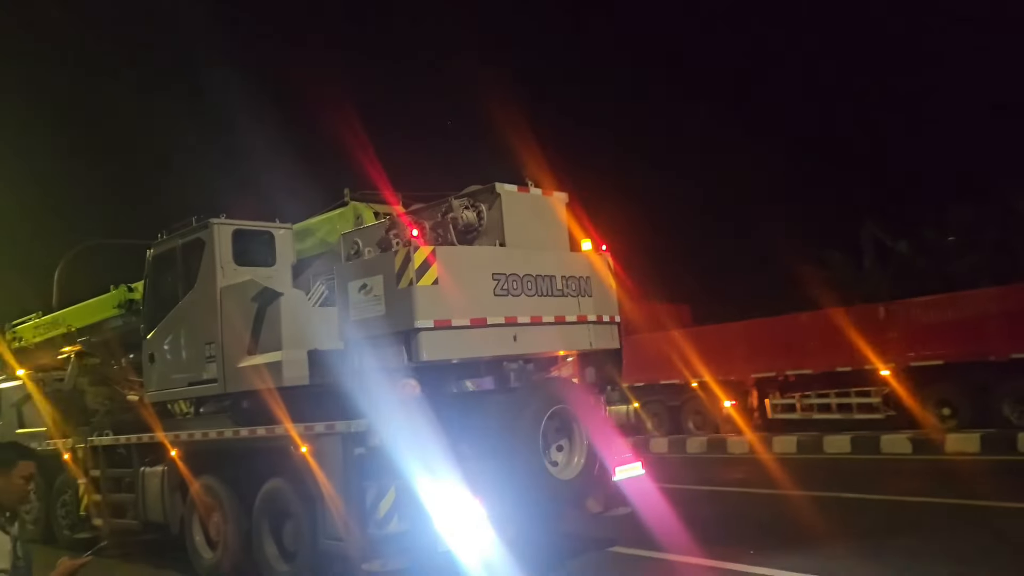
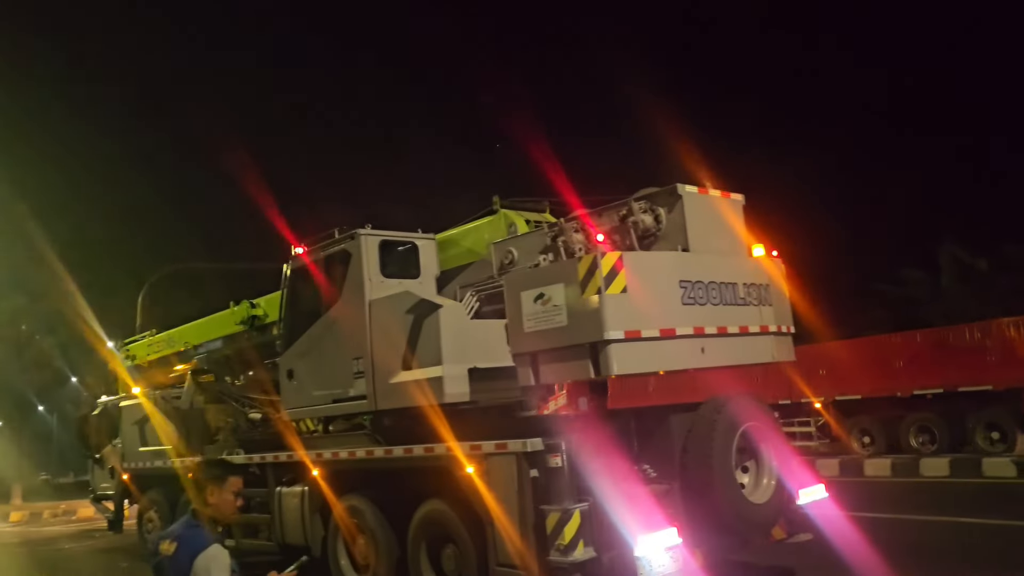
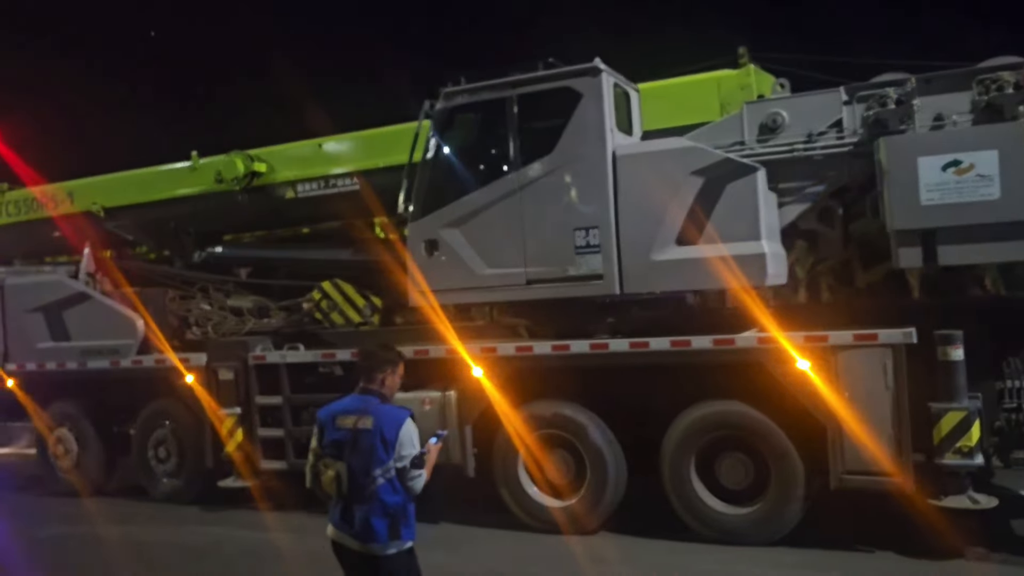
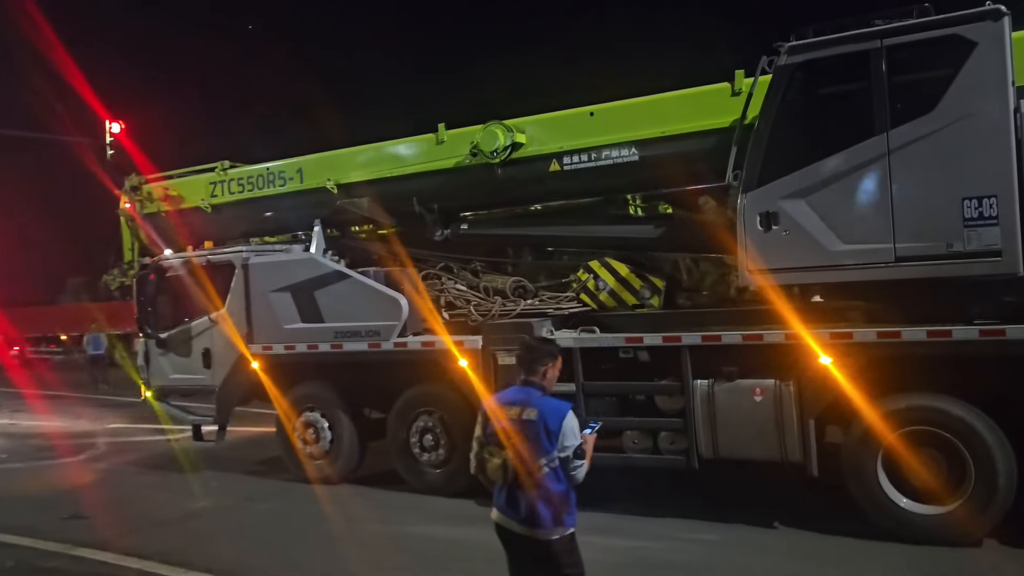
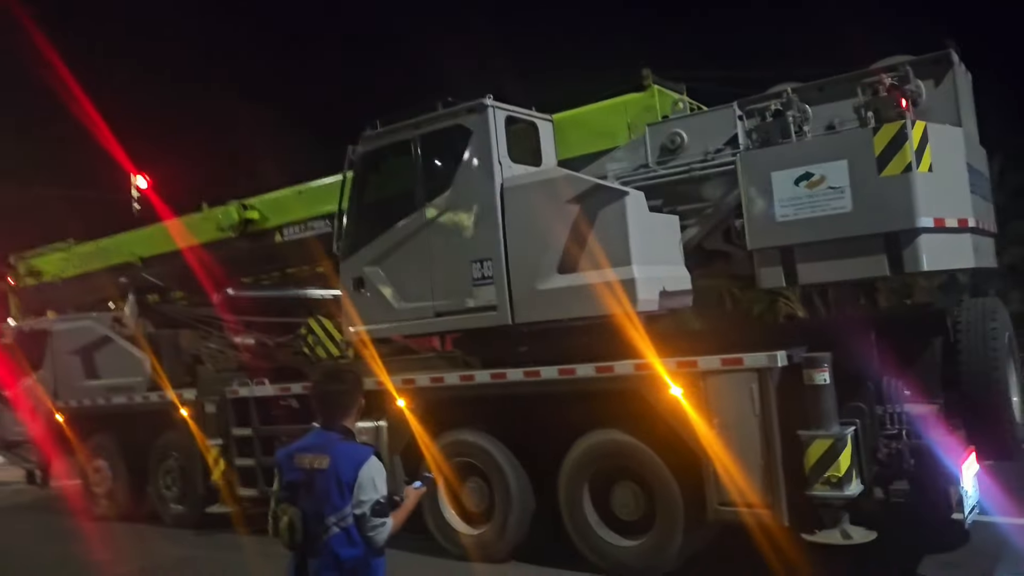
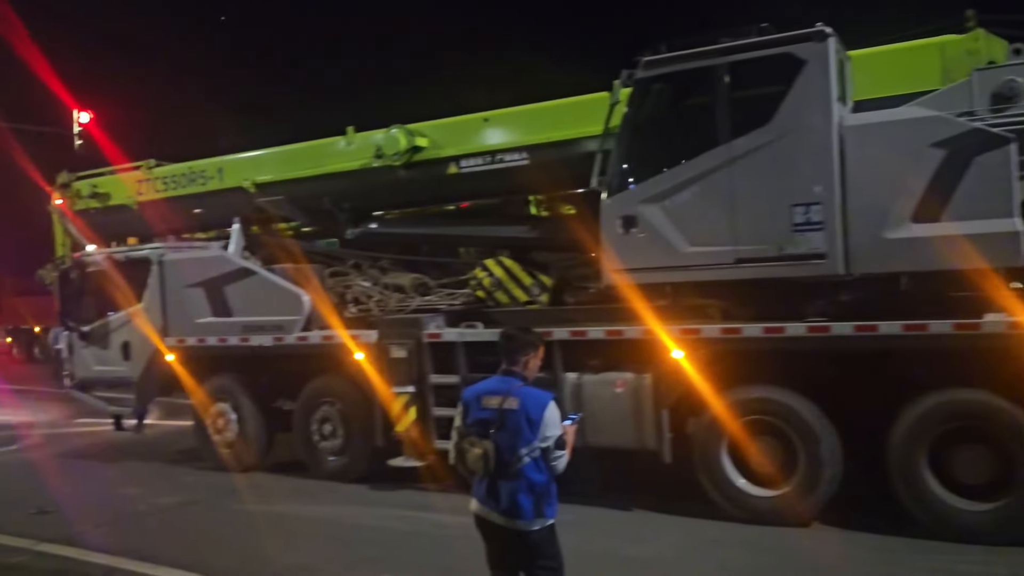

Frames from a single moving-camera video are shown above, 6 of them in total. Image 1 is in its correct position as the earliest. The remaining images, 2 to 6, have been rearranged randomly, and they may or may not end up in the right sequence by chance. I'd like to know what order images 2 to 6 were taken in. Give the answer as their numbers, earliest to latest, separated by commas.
2, 5, 3, 6, 4
